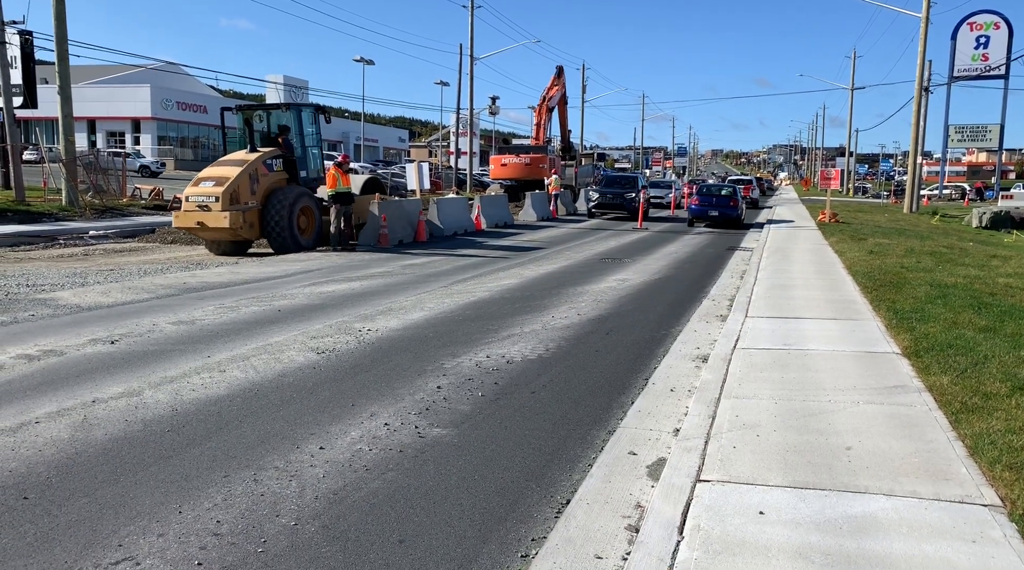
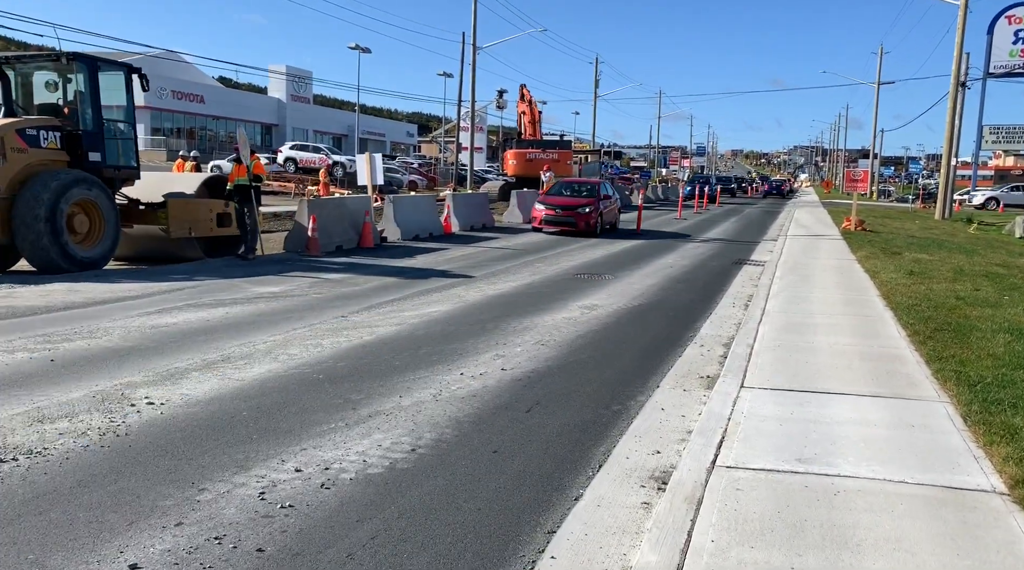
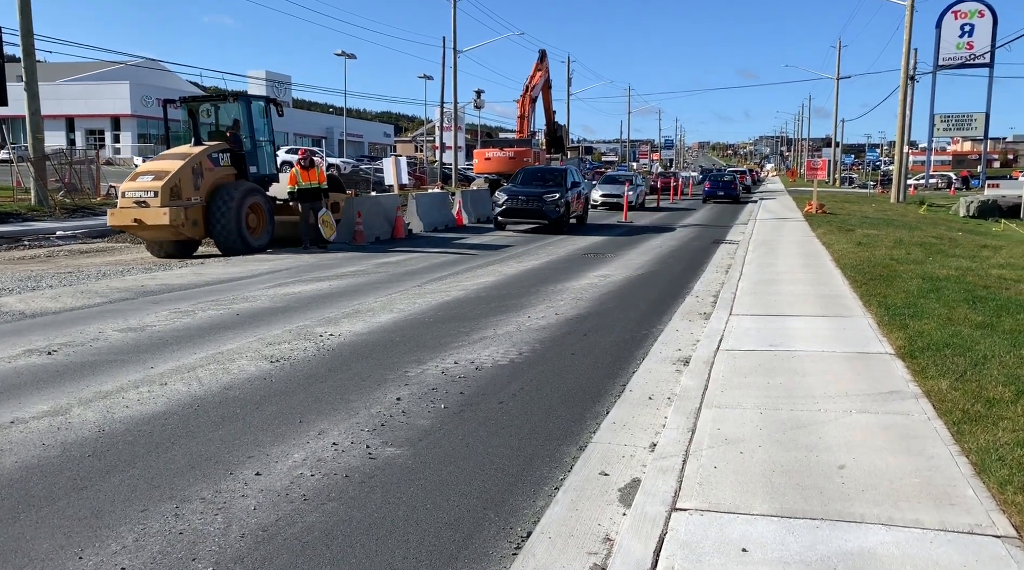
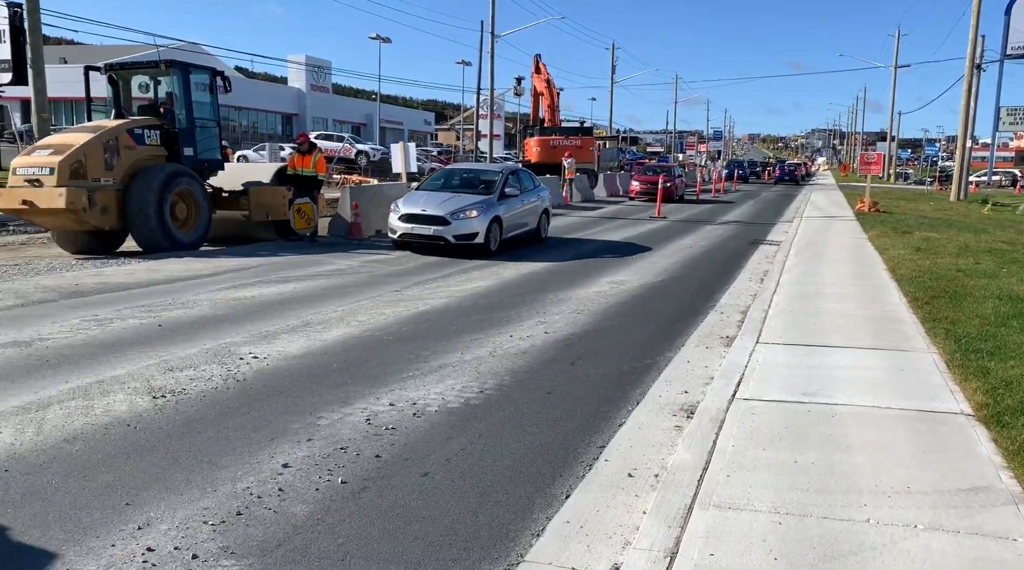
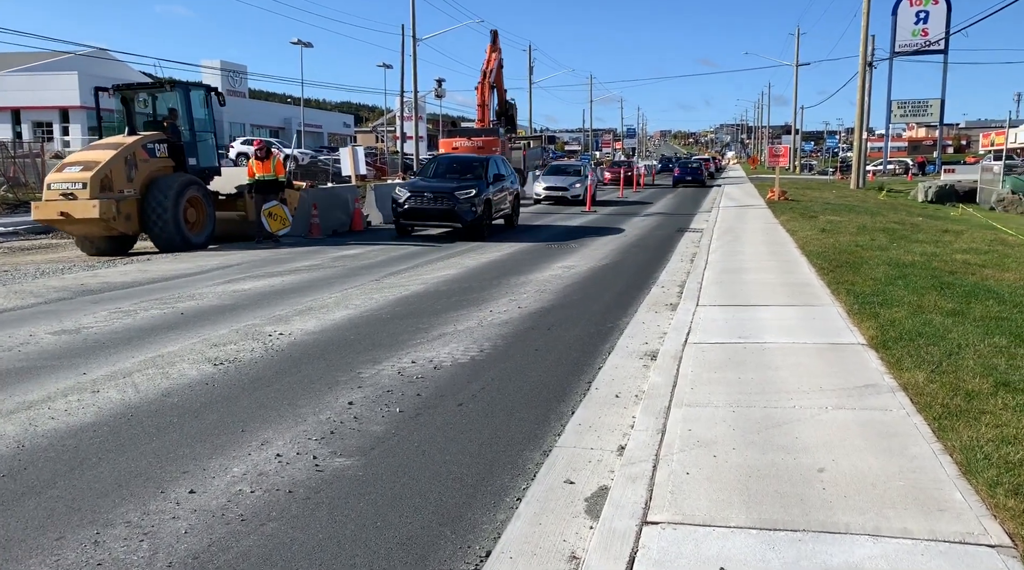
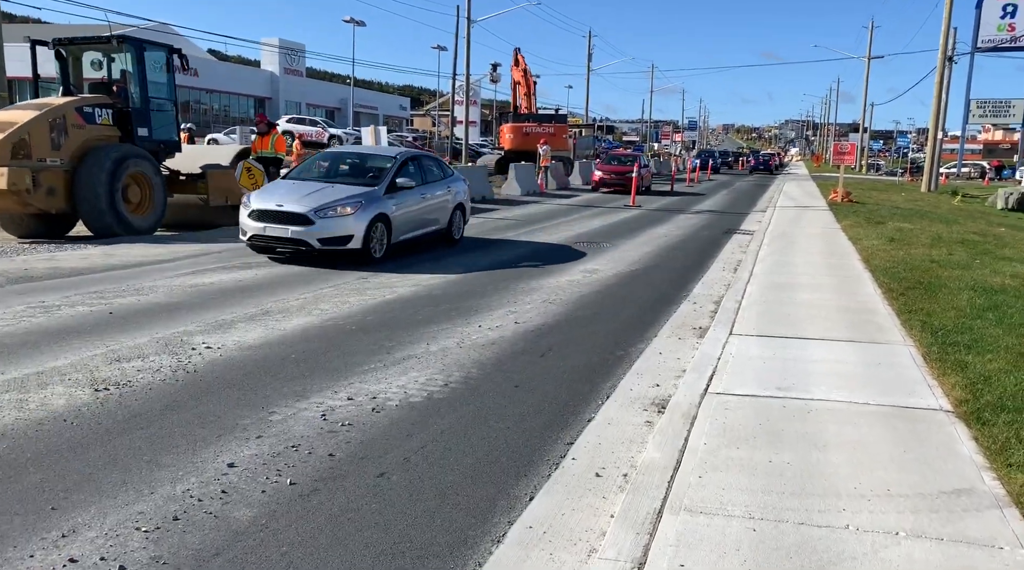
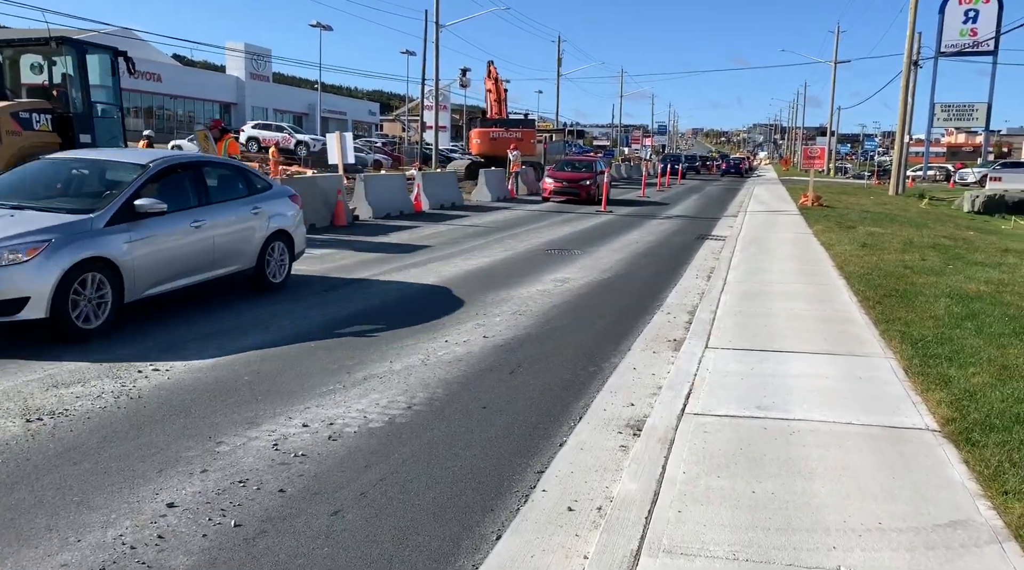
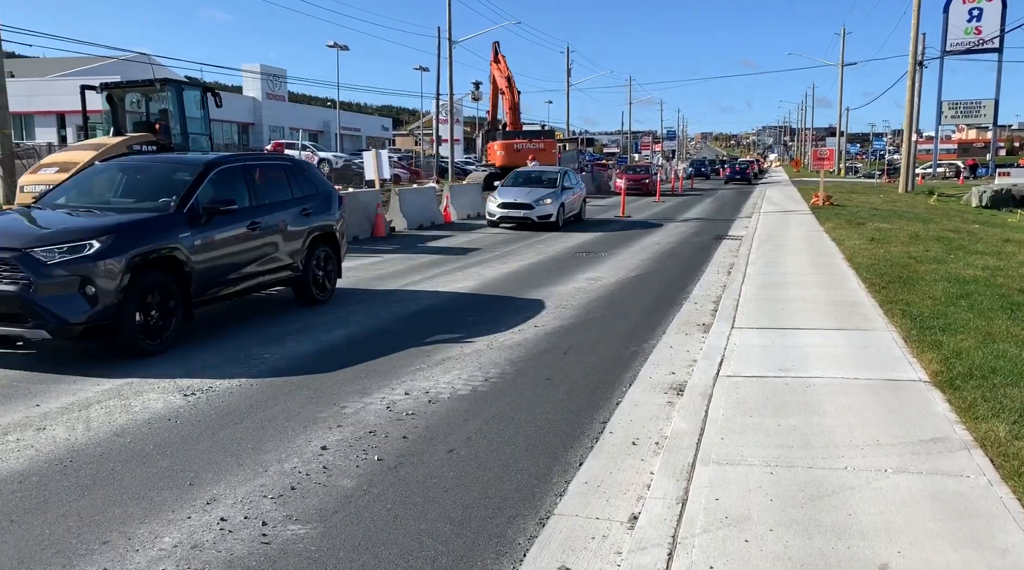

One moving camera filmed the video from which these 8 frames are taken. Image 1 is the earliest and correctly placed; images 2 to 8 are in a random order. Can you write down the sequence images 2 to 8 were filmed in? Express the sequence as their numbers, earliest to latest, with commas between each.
3, 5, 8, 4, 6, 7, 2
